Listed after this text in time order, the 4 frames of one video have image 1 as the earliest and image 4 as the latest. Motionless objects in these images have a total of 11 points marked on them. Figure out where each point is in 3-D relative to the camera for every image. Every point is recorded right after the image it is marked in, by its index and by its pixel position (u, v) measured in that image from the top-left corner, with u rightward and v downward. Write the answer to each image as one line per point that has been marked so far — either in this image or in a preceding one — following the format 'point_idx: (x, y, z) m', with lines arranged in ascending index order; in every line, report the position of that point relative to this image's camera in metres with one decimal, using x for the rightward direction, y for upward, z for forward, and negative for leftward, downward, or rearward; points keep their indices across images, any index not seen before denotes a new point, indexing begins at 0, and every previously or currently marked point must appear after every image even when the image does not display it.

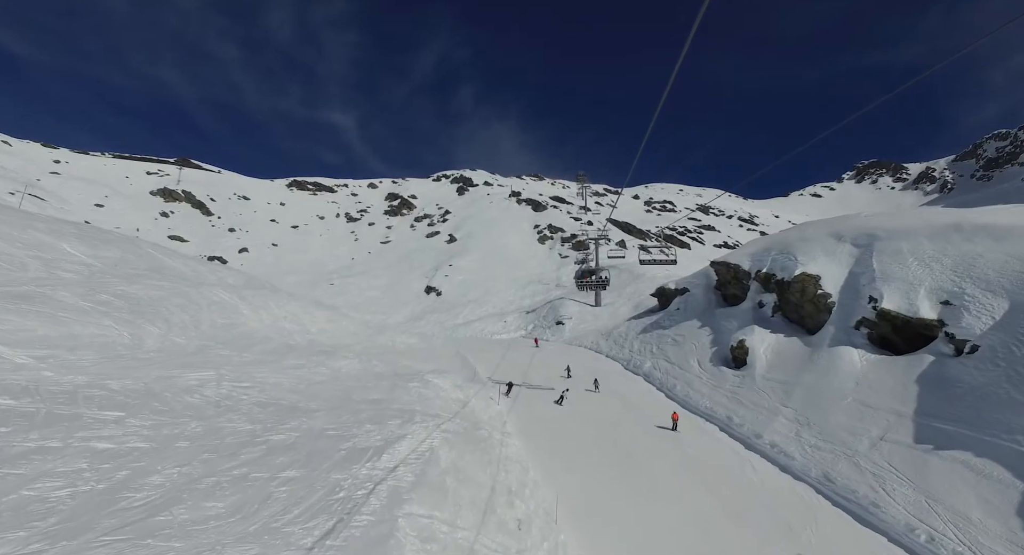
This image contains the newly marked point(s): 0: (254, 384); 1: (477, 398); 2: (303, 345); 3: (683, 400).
0: (-6.5, -2.7, +11.0) m
1: (-1.4, -4.8, +17.2) m
2: (-8.9, -2.9, +18.6) m
3: (+7.5, -5.4, +19.1) m
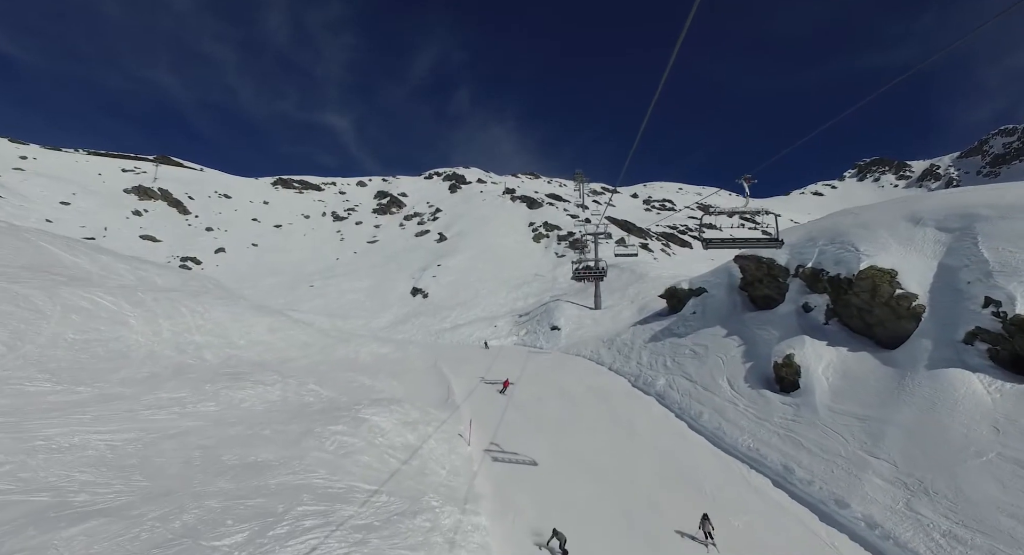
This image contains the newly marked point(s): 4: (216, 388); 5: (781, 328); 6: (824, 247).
0: (-7.3, -2.6, +6.4) m
1: (-2.2, -4.7, +12.5) m
2: (-9.7, -2.8, +13.9) m
3: (+6.7, -5.3, +14.5) m
4: (-8.0, -3.0, +11.7) m
5: (+10.7, -2.0, +17.3) m
6: (+12.7, +1.3, +17.7) m
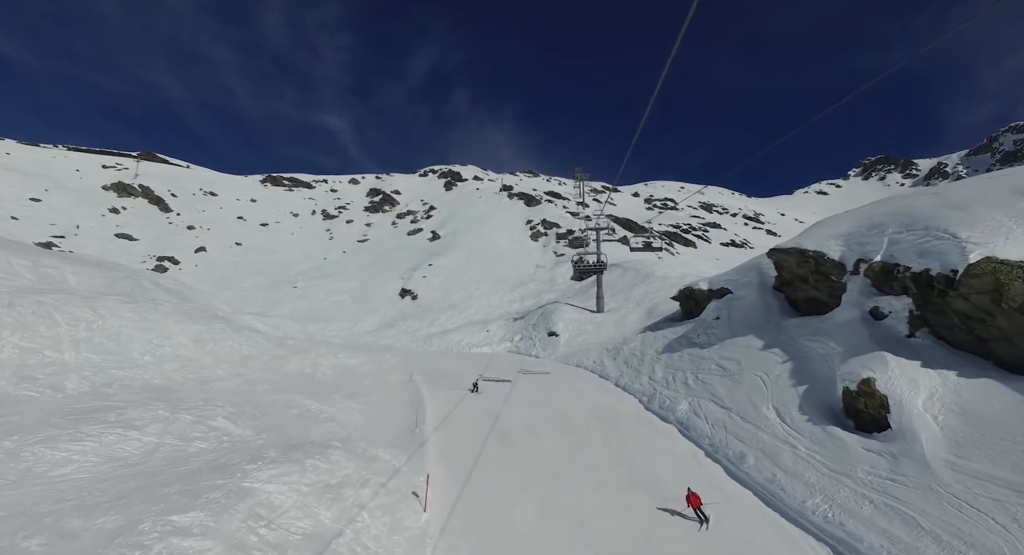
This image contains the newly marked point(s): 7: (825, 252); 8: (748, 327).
0: (-7.9, -2.5, +2.3) m
1: (-2.8, -4.6, +8.5) m
2: (-10.3, -2.7, +9.9) m
3: (+6.1, -5.2, +10.4) m
4: (-8.5, -2.9, +7.7) m
5: (+10.1, -1.9, +13.3) m
6: (+12.1, +1.3, +13.7) m
7: (+11.8, +0.9, +16.3) m
8: (+10.0, -2.1, +18.7) m
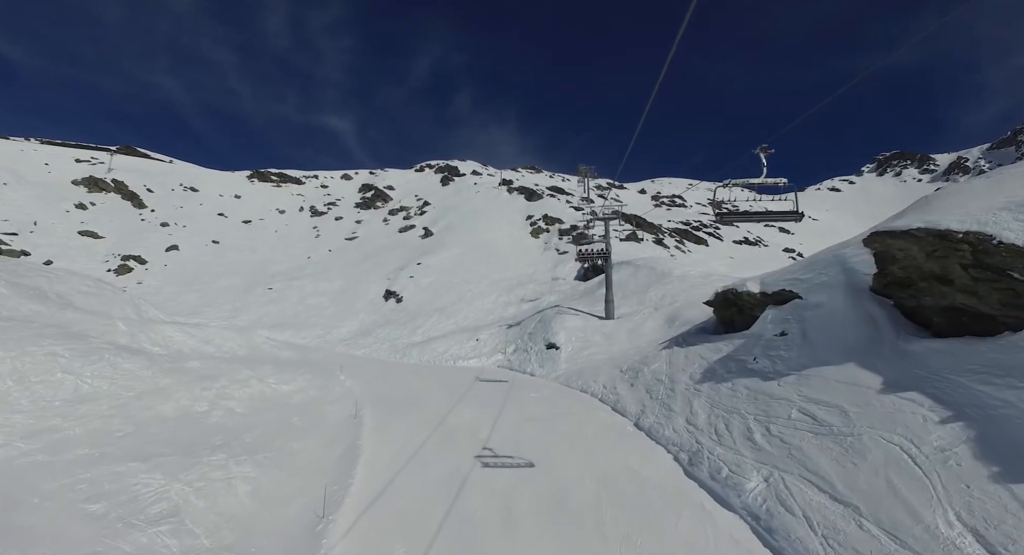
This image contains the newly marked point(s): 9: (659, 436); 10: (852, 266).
0: (-8.8, -2.5, -3.9) m
1: (-3.6, -4.5, +2.3) m
2: (-11.1, -2.7, +3.7) m
3: (+5.3, -5.1, +4.1) m
4: (-9.4, -2.9, +1.5) m
5: (+9.3, -1.9, +7.0) m
6: (+11.3, +1.4, +7.3) m
7: (+11.0, +1.0, +10.0) m
8: (+9.3, -2.0, +12.3) m
9: (+4.9, -5.1, +14.4) m
10: (+11.4, +0.4, +14.8) m
